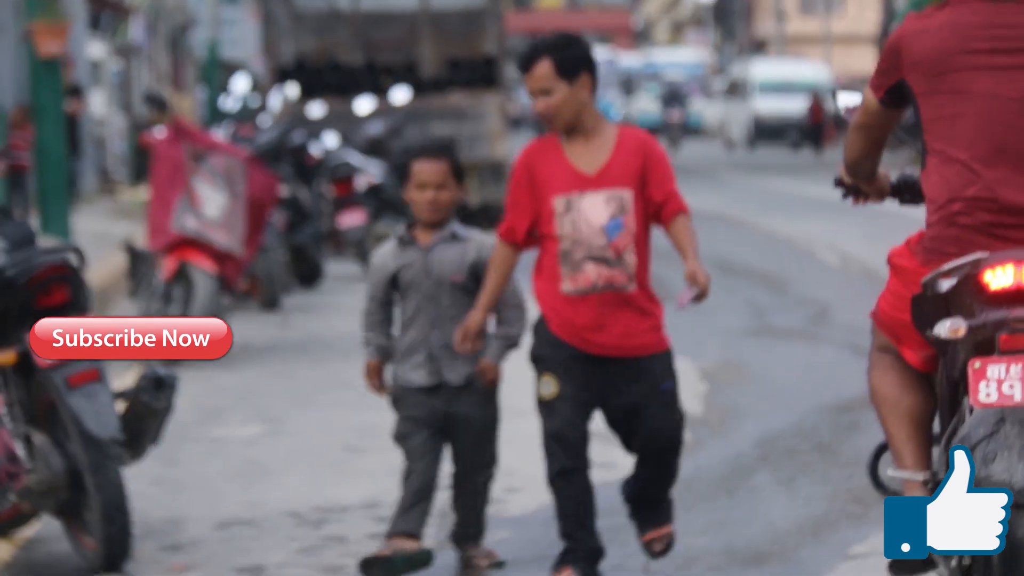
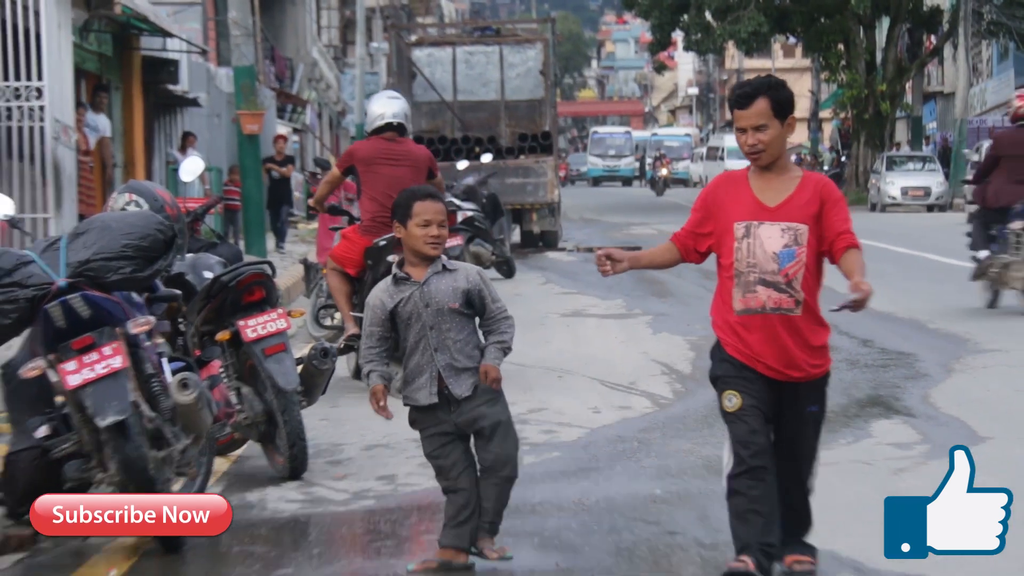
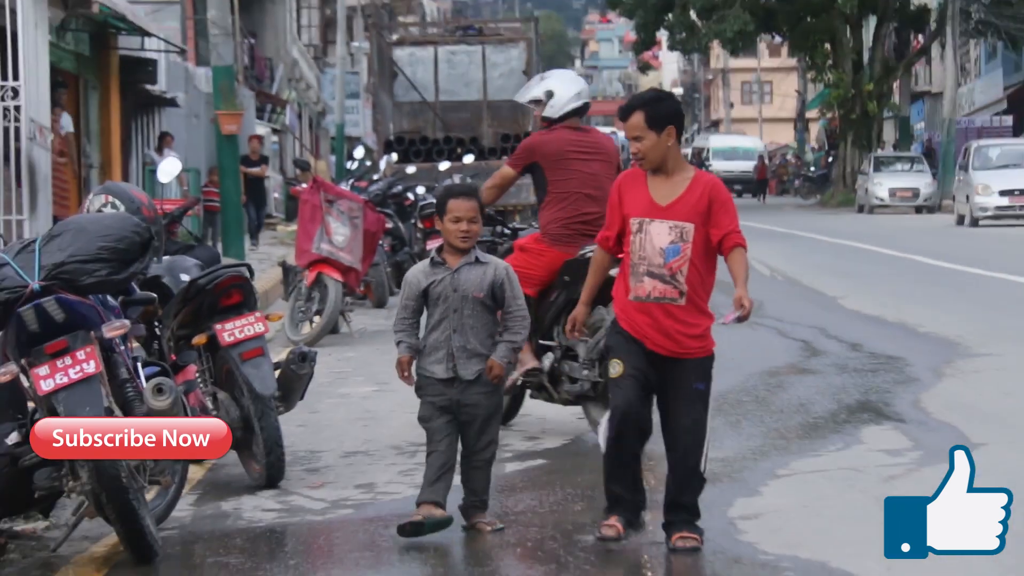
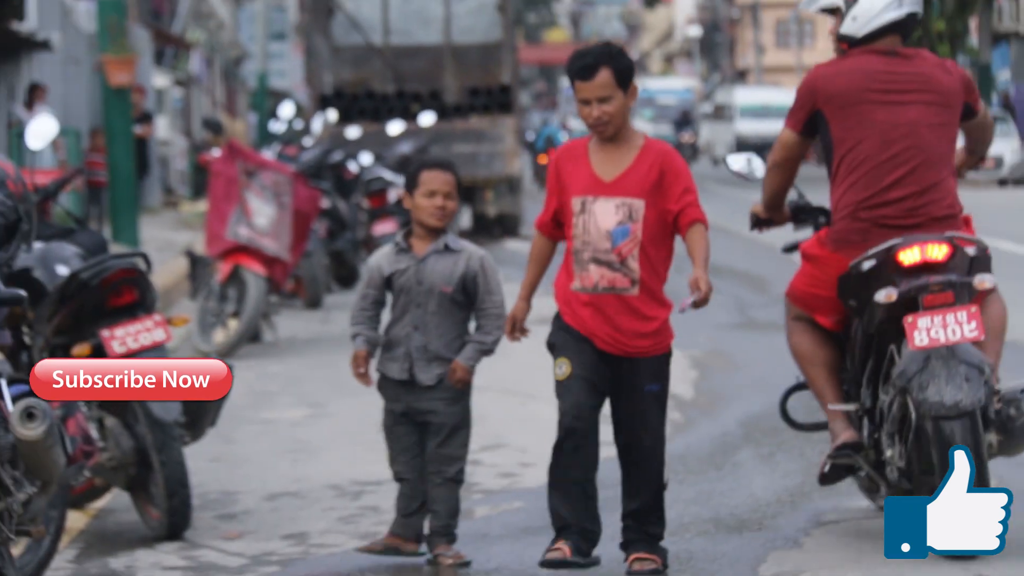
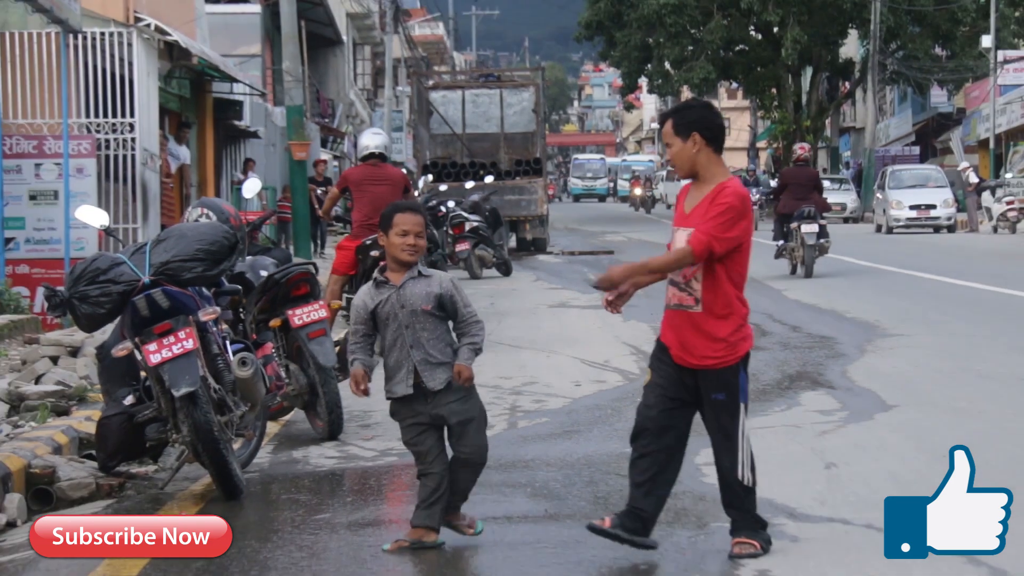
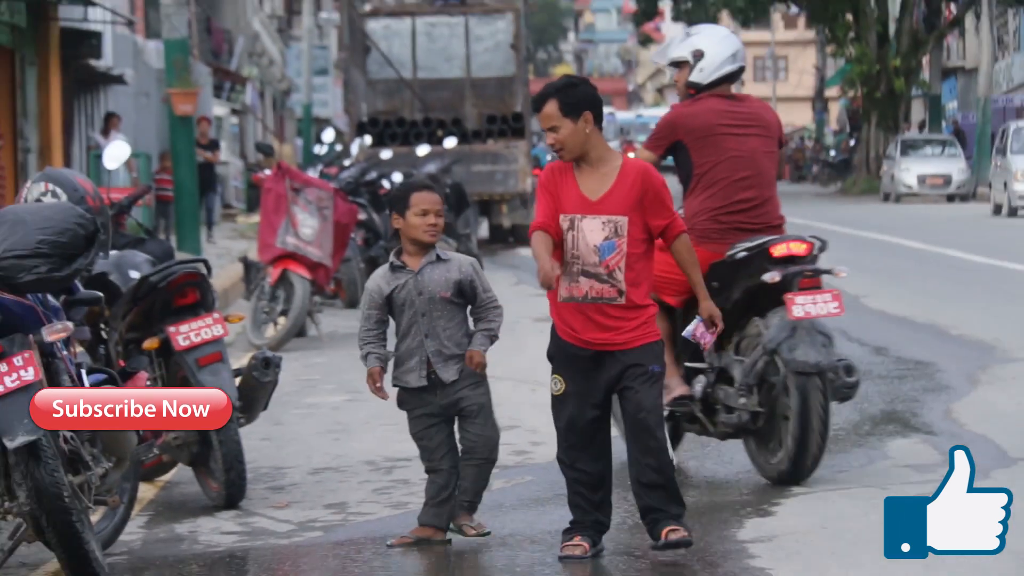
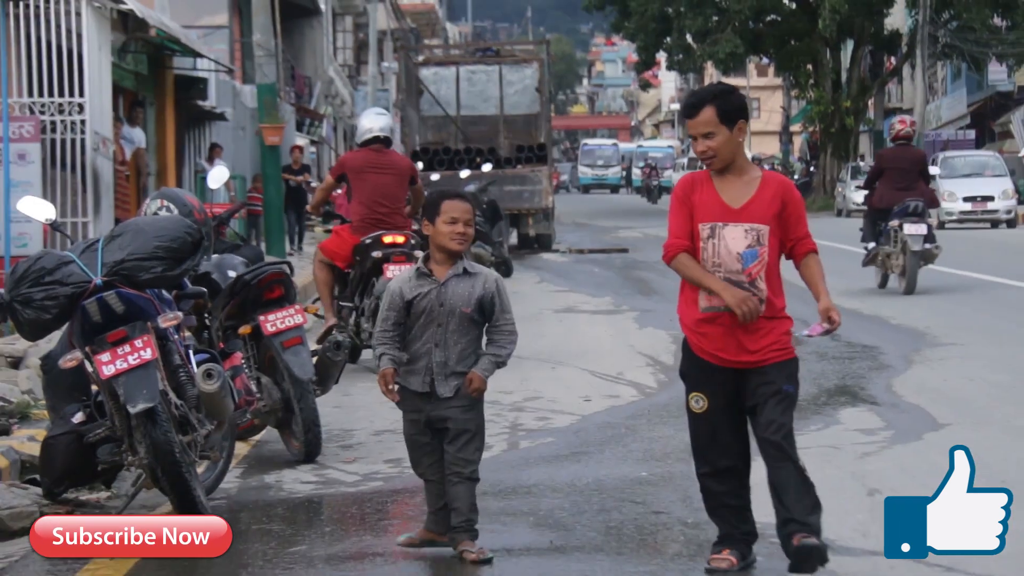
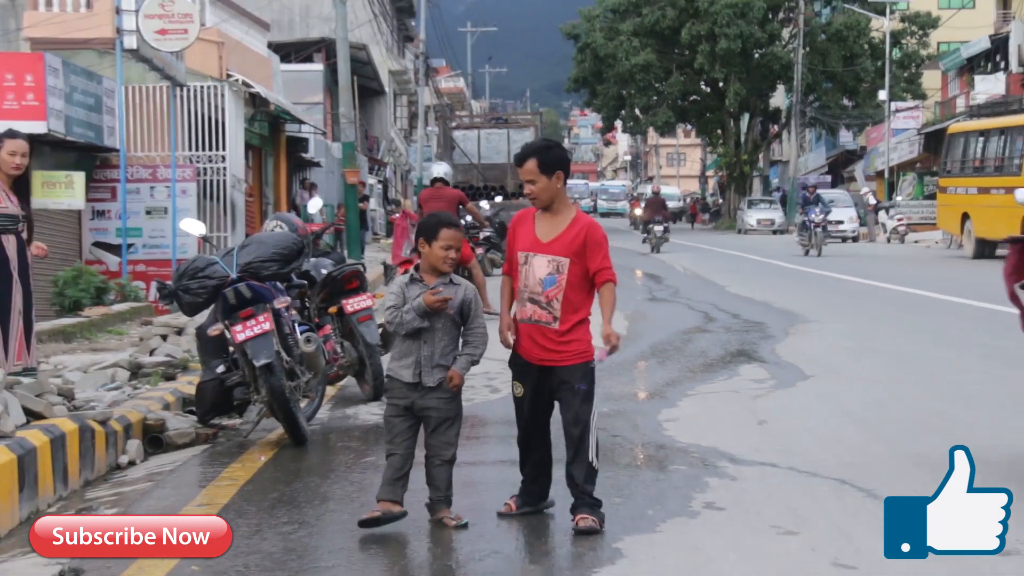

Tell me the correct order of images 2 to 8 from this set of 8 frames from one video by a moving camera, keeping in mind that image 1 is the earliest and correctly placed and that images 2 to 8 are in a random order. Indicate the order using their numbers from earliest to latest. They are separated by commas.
4, 6, 3, 2, 7, 5, 8
